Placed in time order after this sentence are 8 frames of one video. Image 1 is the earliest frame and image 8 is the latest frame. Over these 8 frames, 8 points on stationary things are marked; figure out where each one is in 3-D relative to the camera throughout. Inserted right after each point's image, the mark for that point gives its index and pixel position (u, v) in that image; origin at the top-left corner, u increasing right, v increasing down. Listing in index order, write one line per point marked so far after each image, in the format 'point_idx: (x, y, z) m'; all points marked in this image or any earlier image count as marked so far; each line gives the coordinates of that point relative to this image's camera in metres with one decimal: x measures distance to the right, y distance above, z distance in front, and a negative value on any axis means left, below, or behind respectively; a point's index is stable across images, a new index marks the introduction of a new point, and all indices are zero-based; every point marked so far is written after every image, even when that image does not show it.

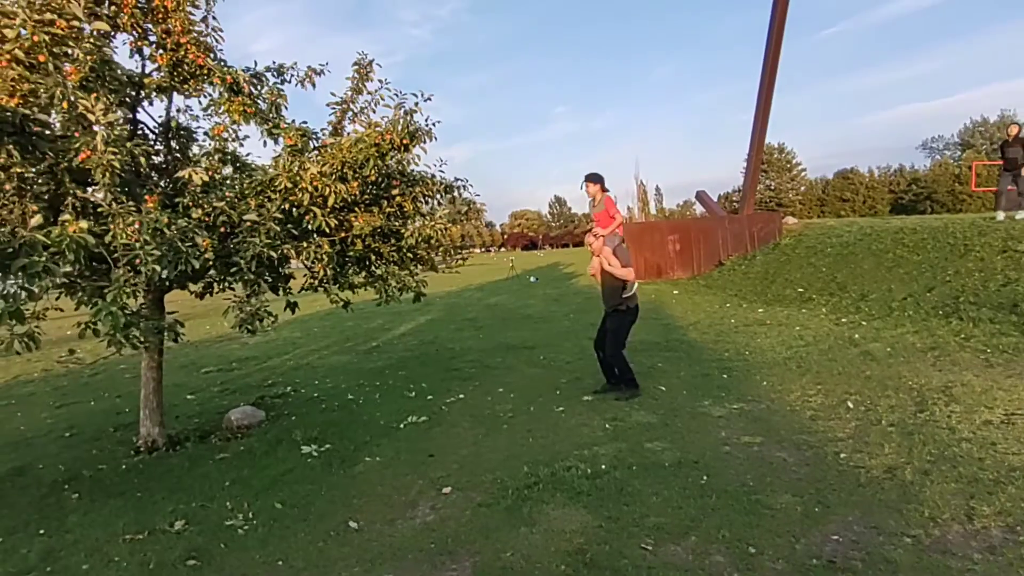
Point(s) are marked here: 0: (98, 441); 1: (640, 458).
0: (-4.7, -1.7, +6.6) m
1: (+1.0, -1.3, +4.6) m
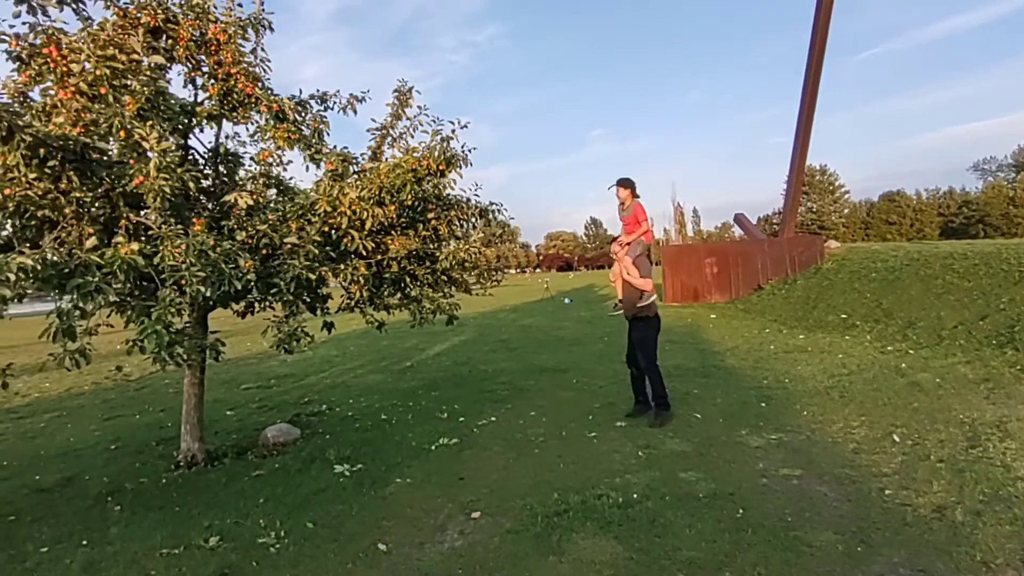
0: (-4.3, -1.9, +6.8) m
1: (+1.2, -1.5, +4.5) m
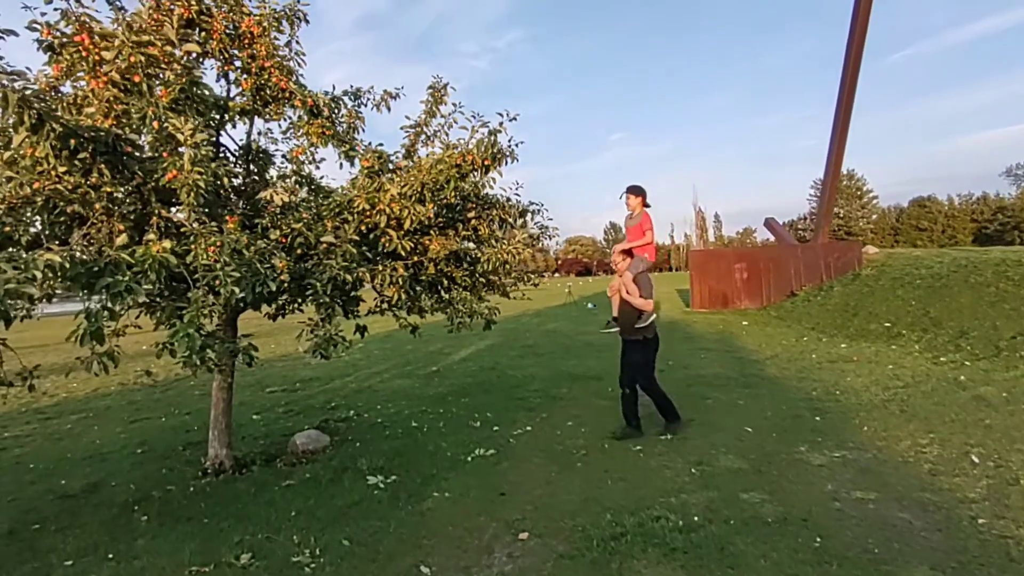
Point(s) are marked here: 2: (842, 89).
0: (-3.9, -1.9, +6.6) m
1: (+1.6, -1.6, +4.1) m
2: (+10.0, +6.0, +17.8) m
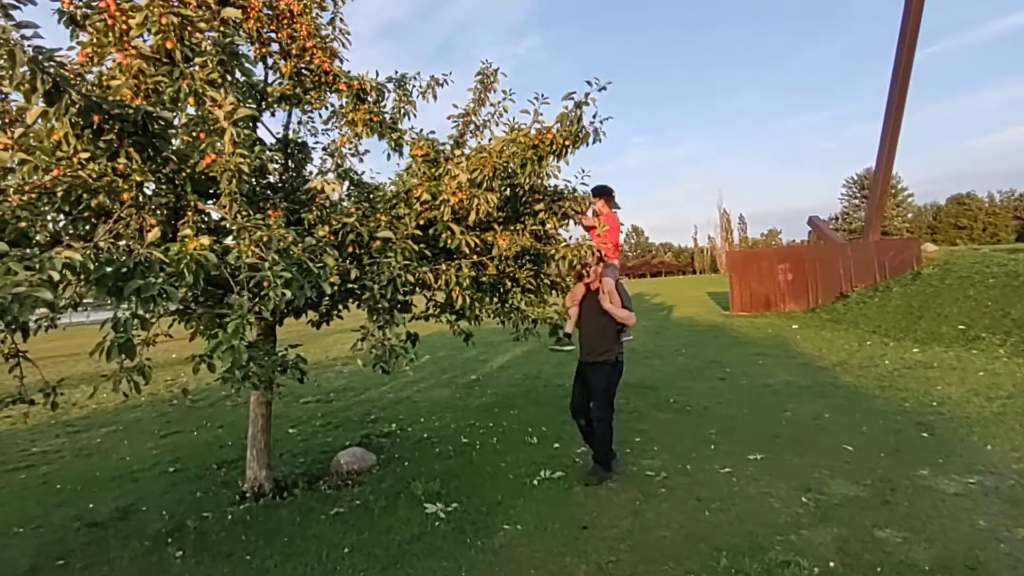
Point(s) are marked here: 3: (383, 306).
0: (-3.2, -2.0, +6.1) m
1: (+2.1, -1.6, +3.4) m
2: (+11.0, +6.0, +16.9) m
3: (-0.9, -0.1, +4.1) m
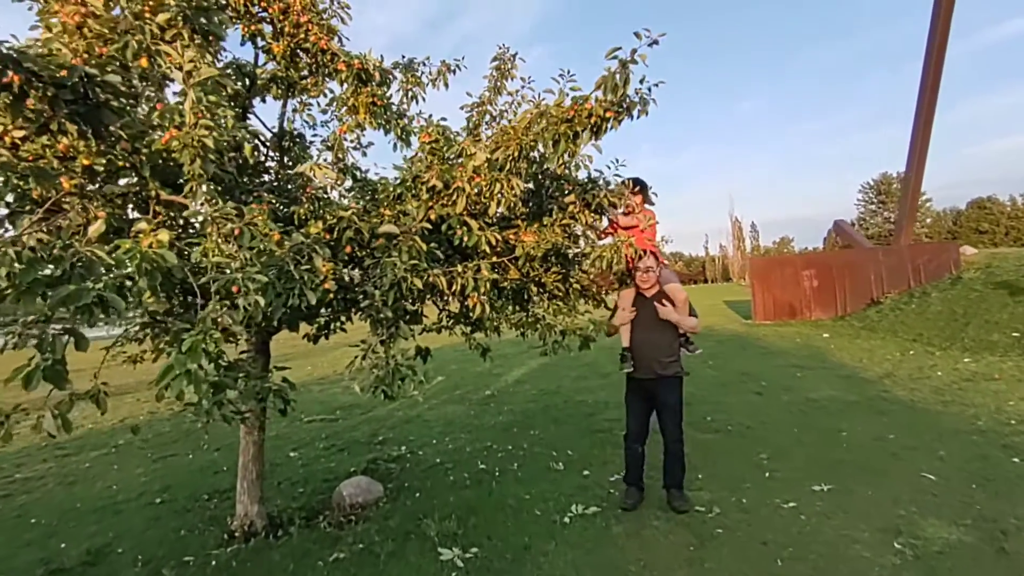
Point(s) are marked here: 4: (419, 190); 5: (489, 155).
0: (-3.0, -2.1, +5.4) m
1: (+2.3, -1.5, +2.7) m
2: (+11.3, +5.8, +16.1) m
3: (-0.7, -0.2, +3.4) m
4: (-0.6, +0.6, +3.5) m
5: (-0.2, +0.8, +3.4) m
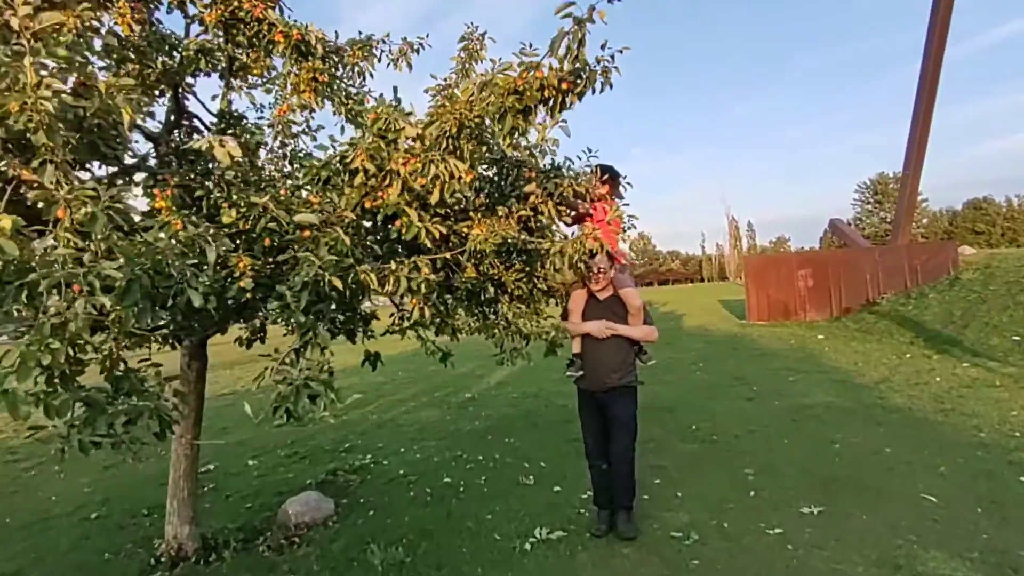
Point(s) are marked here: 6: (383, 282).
0: (-3.3, -2.1, +5.0) m
1: (+2.0, -1.6, +2.2) m
2: (+11.0, +5.8, +15.7) m
3: (-1.0, -0.2, +2.9) m
4: (-0.8, +0.6, +3.1) m
5: (-0.4, +0.8, +2.9) m
6: (-0.7, 0.0, +3.0) m
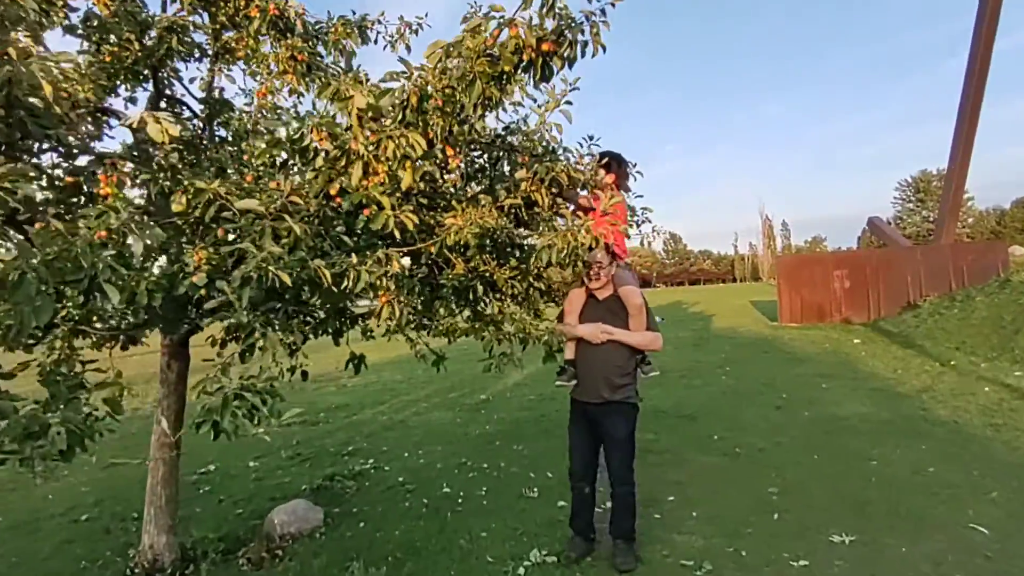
0: (-3.3, -2.0, +4.8) m
1: (+1.9, -1.6, +1.8) m
2: (+11.6, +5.7, +14.8) m
3: (-1.1, -0.1, +2.6) m
4: (-0.9, +0.6, +2.7) m
5: (-0.5, +0.8, +2.6) m
6: (-0.8, 0.0, +2.7) m
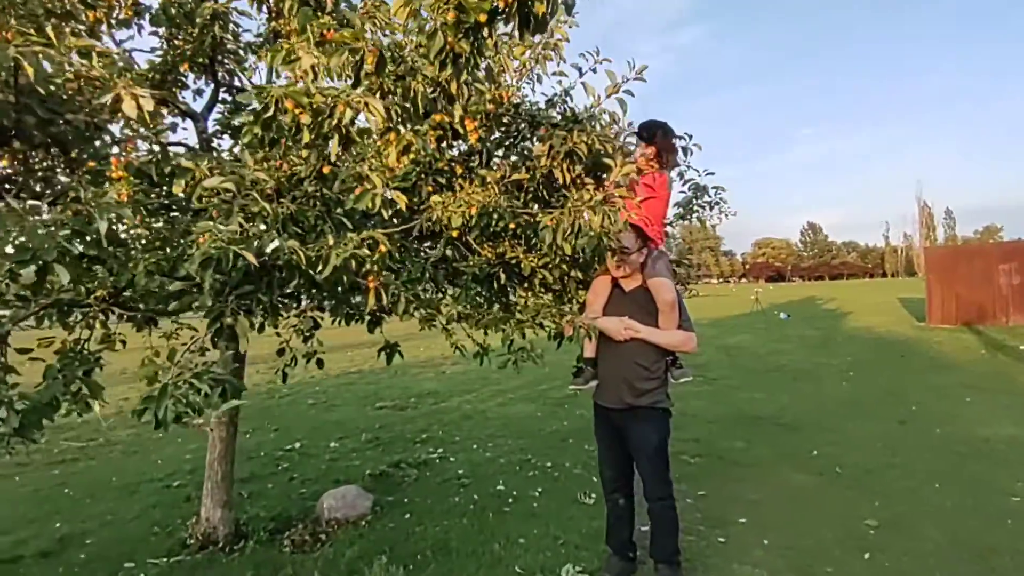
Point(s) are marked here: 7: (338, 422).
0: (-2.9, -1.9, +5.1) m
1: (+1.6, -1.6, +1.1) m
2: (+13.8, +5.7, +11.8) m
3: (-1.1, -0.1, +2.5) m
4: (-0.9, +0.7, +2.6) m
5: (-0.6, +0.8, +2.4) m
6: (-0.8, +0.1, +2.6) m
7: (-2.5, -1.9, +8.3) m
